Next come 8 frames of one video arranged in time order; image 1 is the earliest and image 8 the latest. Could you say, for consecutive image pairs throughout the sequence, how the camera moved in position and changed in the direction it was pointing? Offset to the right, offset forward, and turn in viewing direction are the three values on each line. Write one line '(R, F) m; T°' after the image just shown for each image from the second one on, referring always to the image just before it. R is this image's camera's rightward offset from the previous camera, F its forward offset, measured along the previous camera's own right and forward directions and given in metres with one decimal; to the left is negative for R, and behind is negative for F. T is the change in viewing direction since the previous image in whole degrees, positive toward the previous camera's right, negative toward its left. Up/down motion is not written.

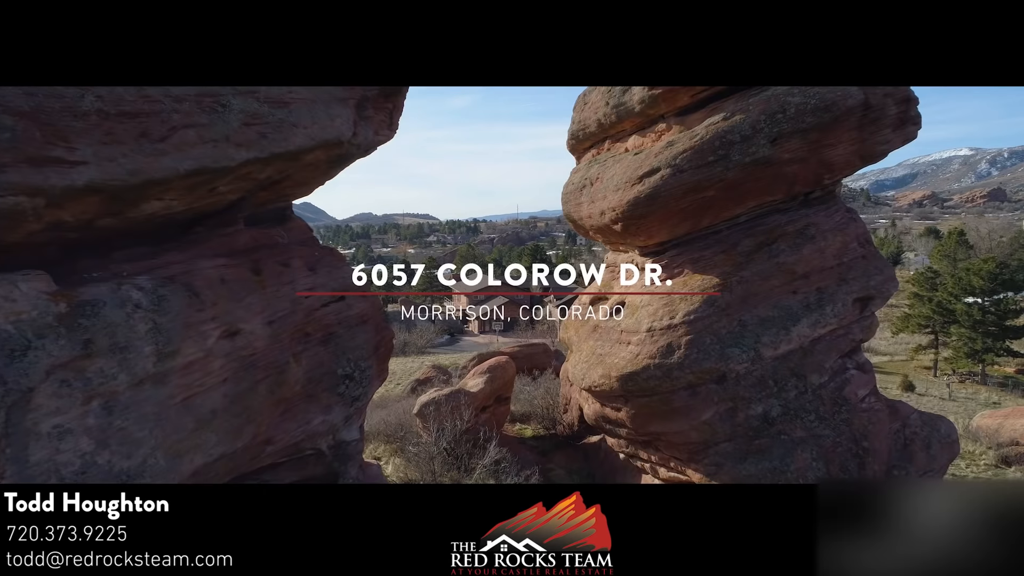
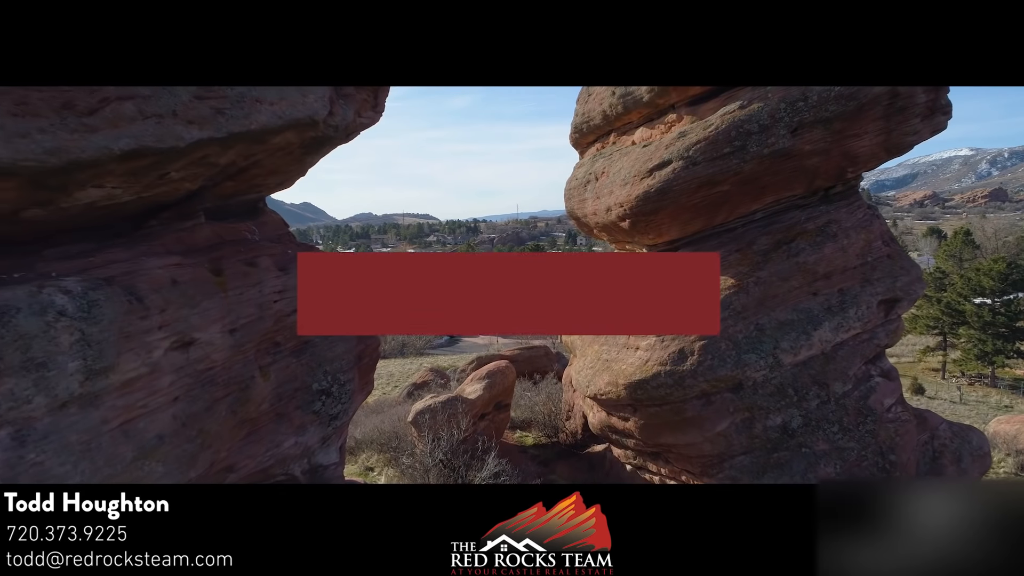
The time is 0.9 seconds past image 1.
(0.0, +0.6) m; 0°
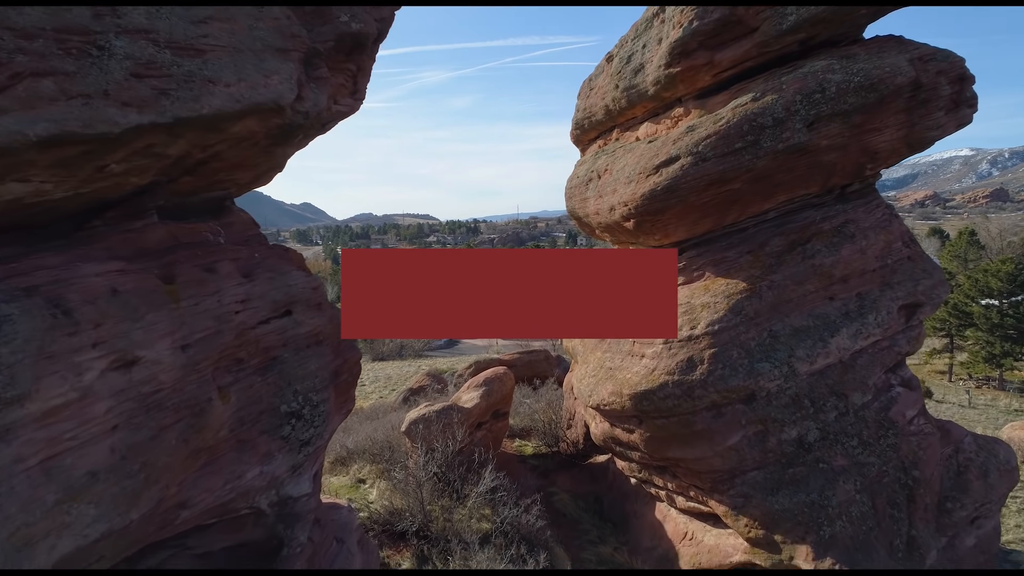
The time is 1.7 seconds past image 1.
(0.0, +0.4) m; 0°
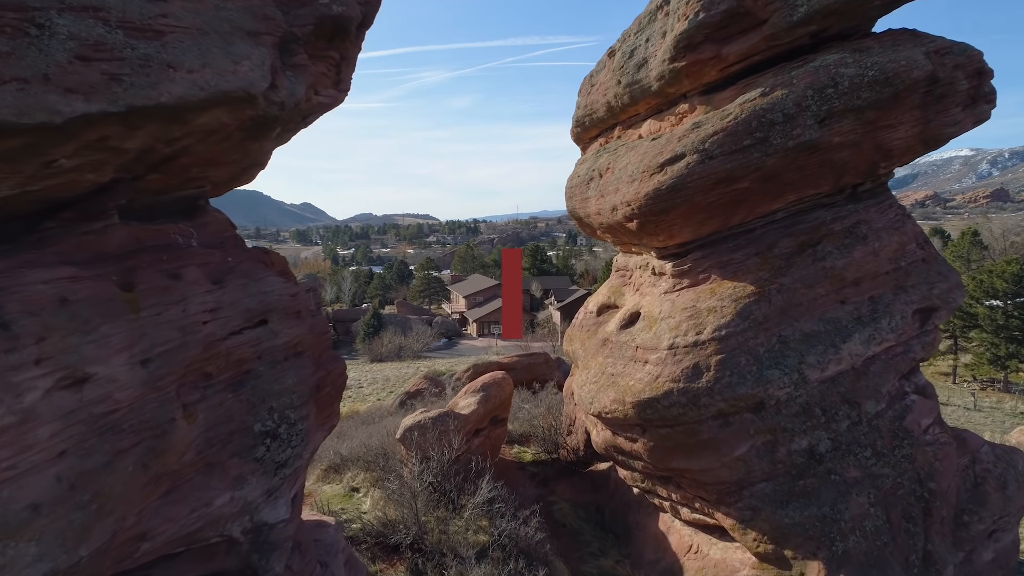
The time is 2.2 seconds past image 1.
(0.0, +0.3) m; 0°
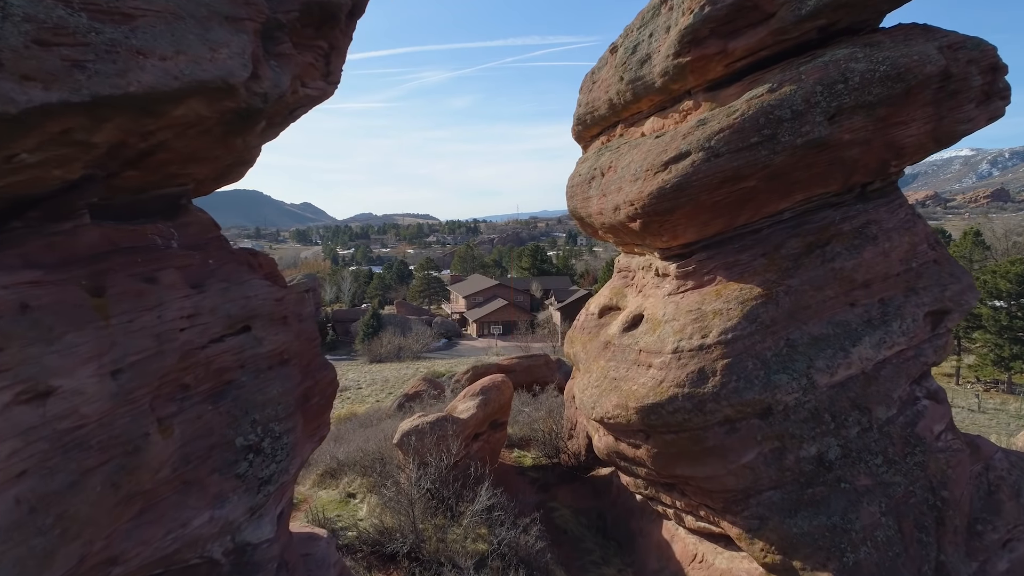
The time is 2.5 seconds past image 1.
(0.0, +0.2) m; 0°
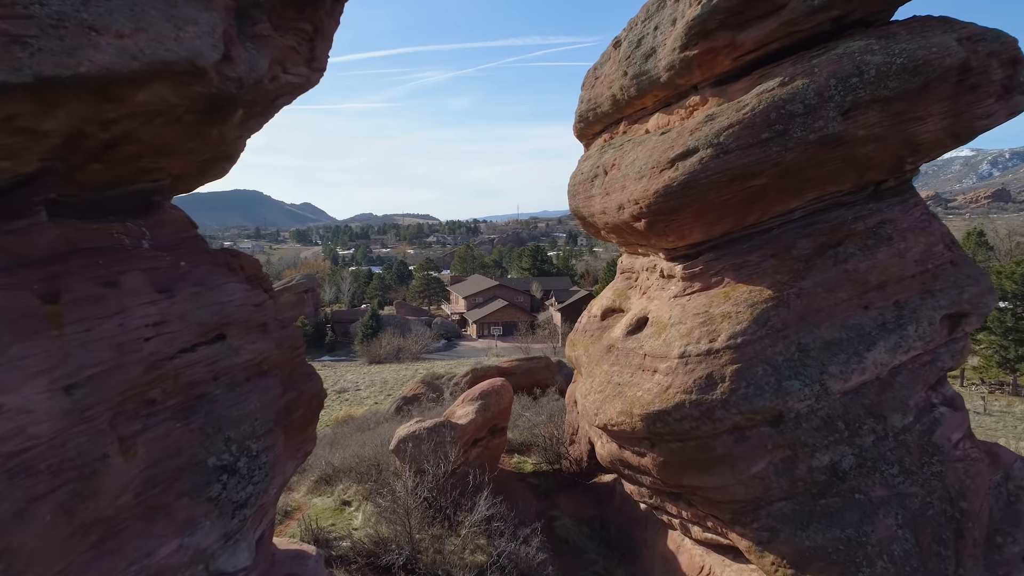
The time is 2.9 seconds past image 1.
(0.0, +0.3) m; 0°
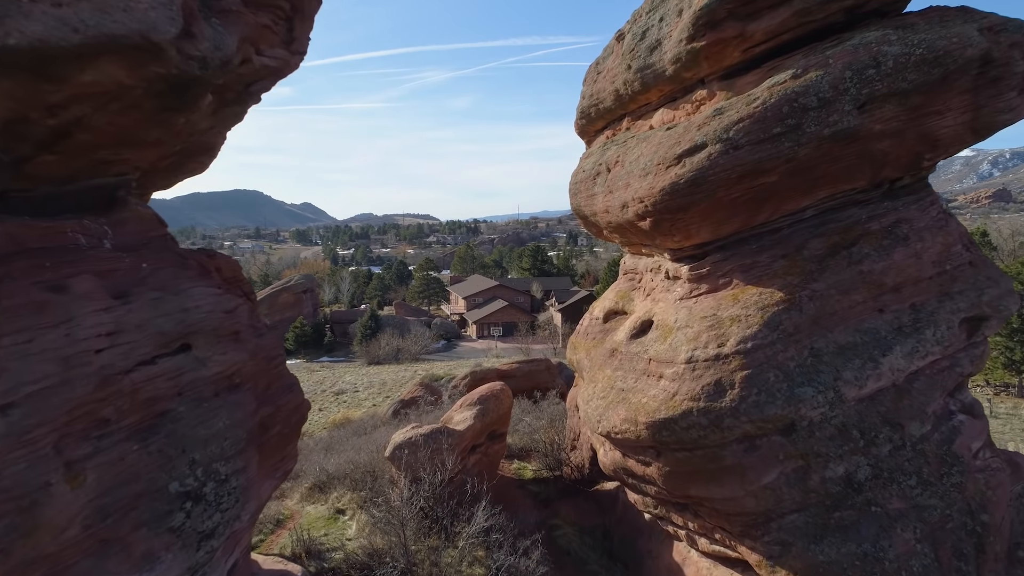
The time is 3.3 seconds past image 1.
(0.0, +0.3) m; 0°
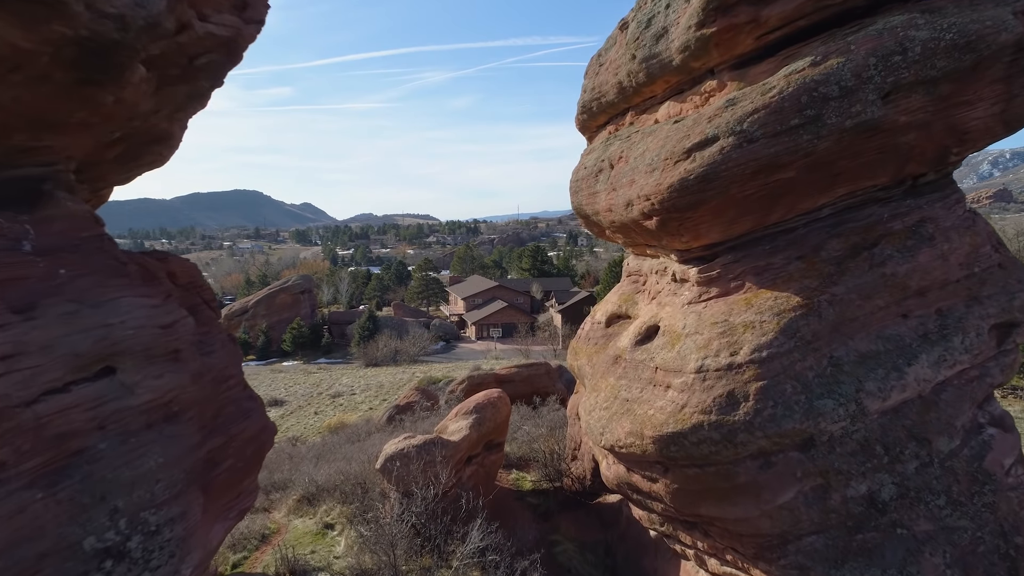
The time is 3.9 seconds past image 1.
(0.0, +0.4) m; 0°
